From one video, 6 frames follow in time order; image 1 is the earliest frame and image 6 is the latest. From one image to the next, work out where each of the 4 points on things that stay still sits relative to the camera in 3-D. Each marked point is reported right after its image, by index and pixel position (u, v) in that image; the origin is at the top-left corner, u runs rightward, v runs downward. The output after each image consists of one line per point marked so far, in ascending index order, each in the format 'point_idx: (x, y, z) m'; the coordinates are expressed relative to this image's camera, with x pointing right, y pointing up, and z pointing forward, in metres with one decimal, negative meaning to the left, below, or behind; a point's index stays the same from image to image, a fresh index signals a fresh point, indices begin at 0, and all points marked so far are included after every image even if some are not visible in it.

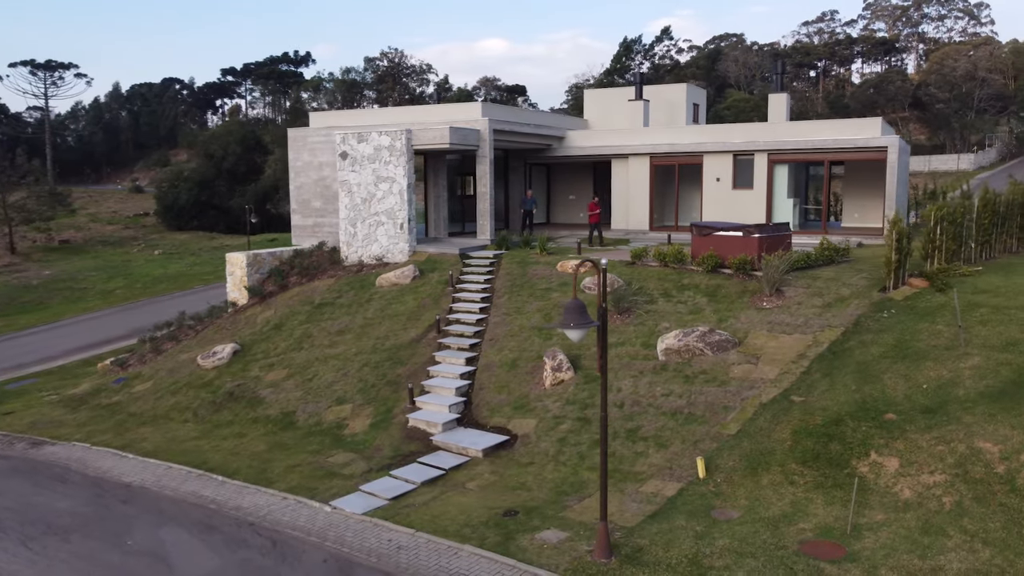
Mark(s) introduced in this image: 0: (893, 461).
0: (+4.5, -2.0, +9.5) m
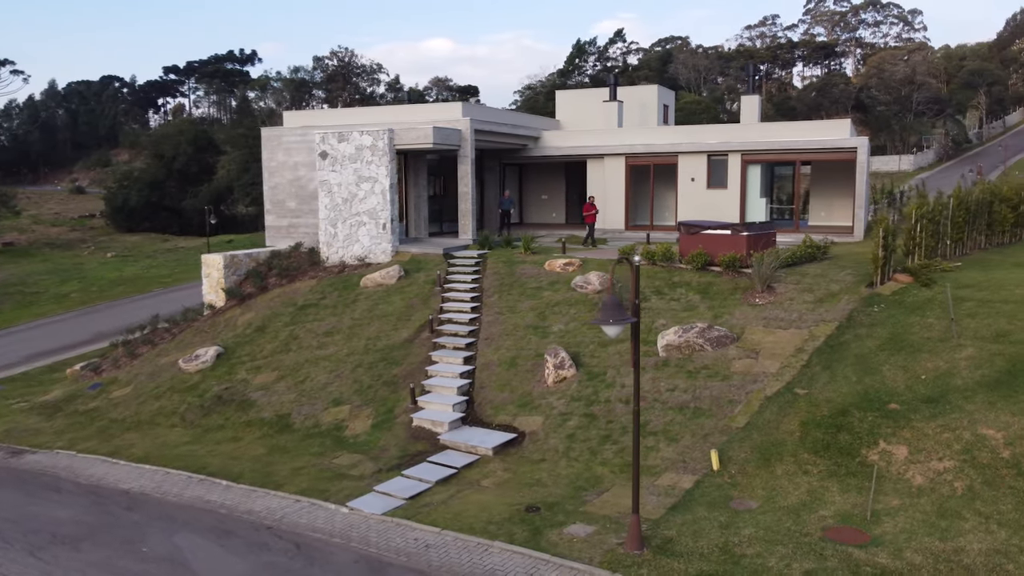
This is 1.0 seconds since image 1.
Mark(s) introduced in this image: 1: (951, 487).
0: (+4.8, -2.0, +9.9) m
1: (+4.9, -2.2, +9.1) m
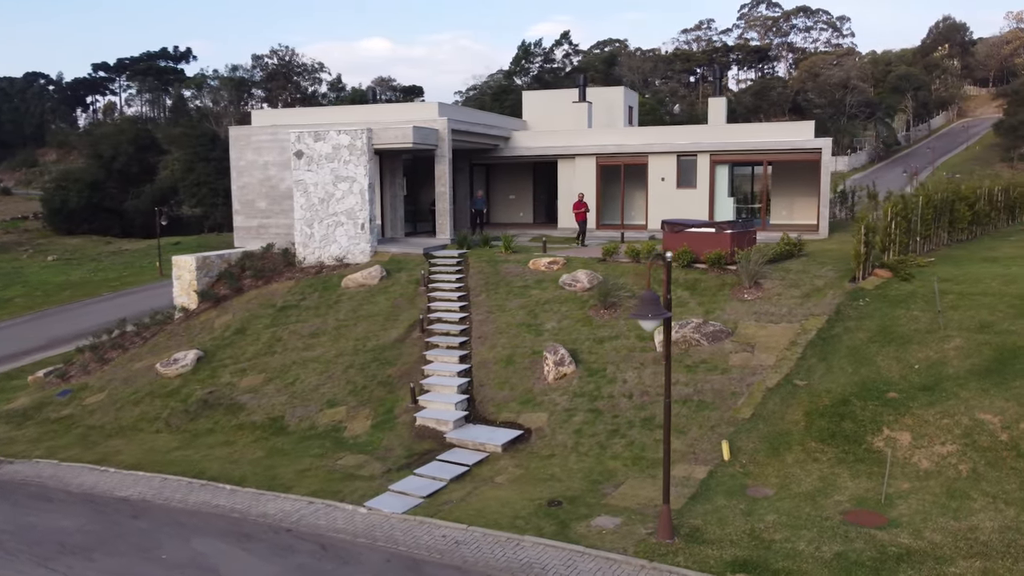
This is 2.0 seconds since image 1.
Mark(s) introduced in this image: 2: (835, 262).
0: (+5.0, -1.9, +10.4) m
1: (+5.3, -2.2, +9.6) m
2: (+6.4, +0.5, +16.1) m
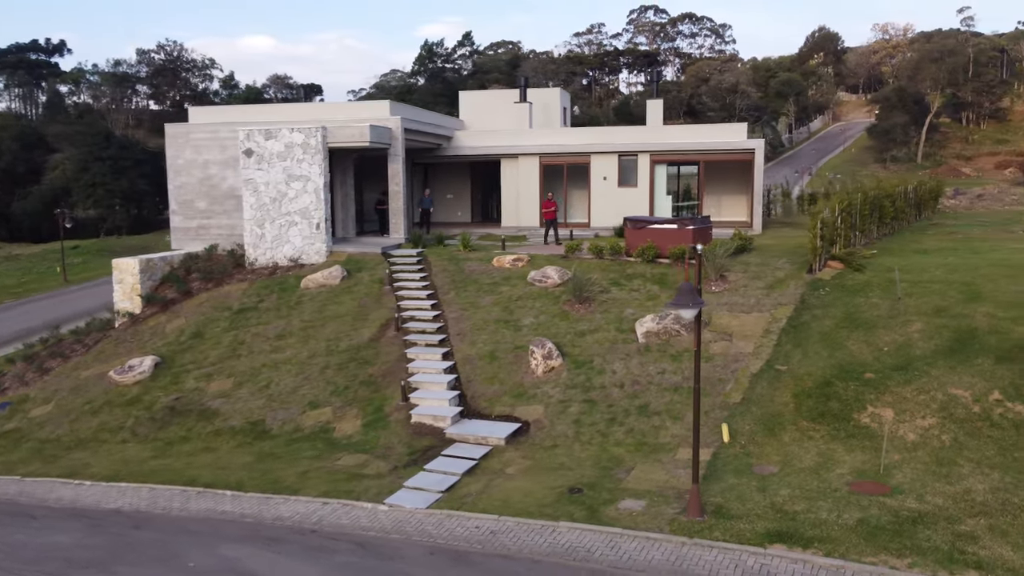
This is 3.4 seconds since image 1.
0: (+5.2, -1.7, +11.3) m
1: (+5.6, -2.0, +10.6) m
2: (+5.8, +0.7, +17.1) m
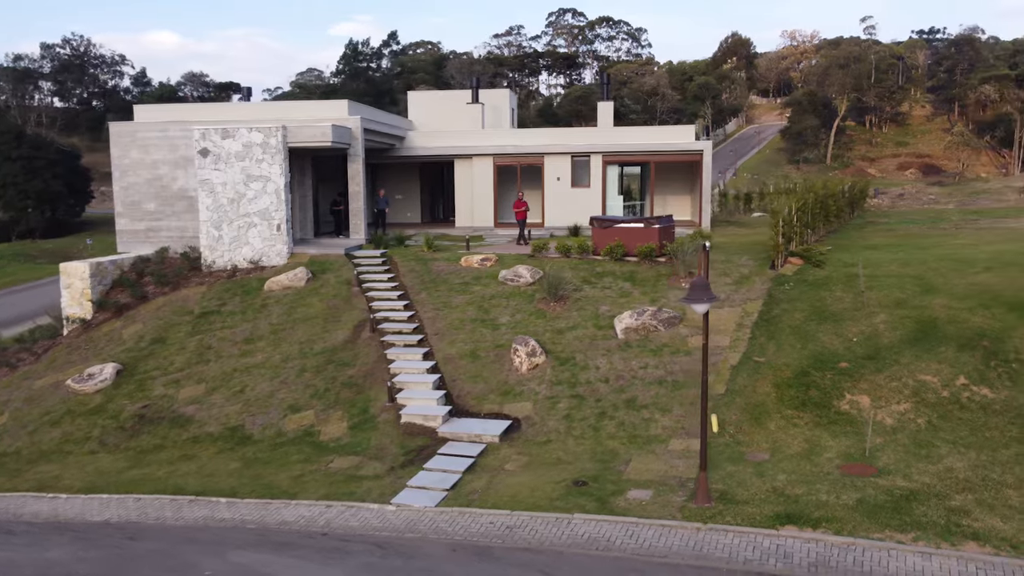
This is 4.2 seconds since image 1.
0: (+5.2, -1.6, +12.0) m
1: (+5.6, -1.9, +11.3) m
2: (+5.2, +0.8, +17.8) m
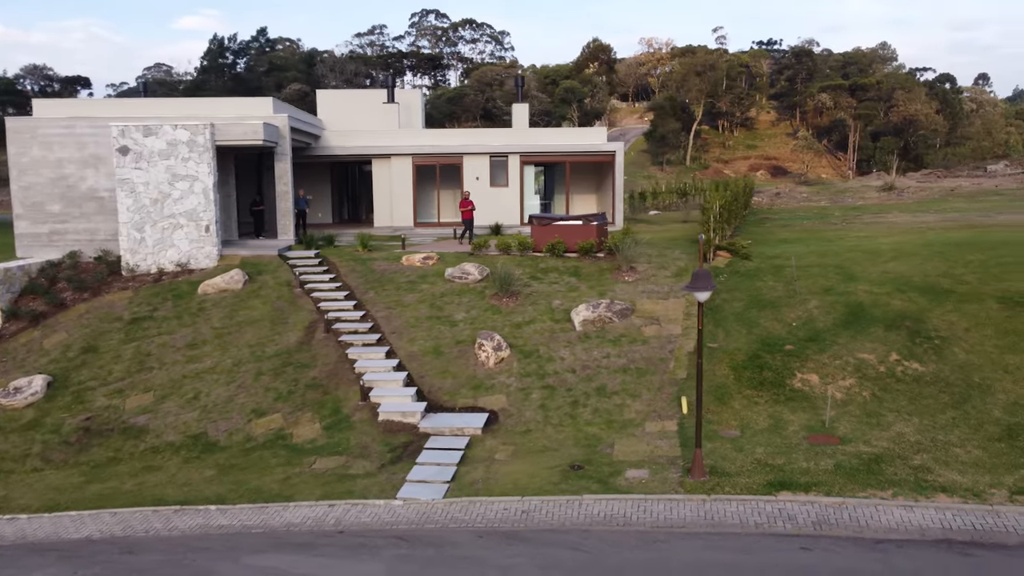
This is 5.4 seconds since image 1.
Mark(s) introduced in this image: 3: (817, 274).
0: (+4.9, -1.4, +13.2) m
1: (+5.4, -1.7, +12.6) m
2: (+3.8, +0.9, +19.0) m
3: (+6.1, +0.3, +16.3) m
